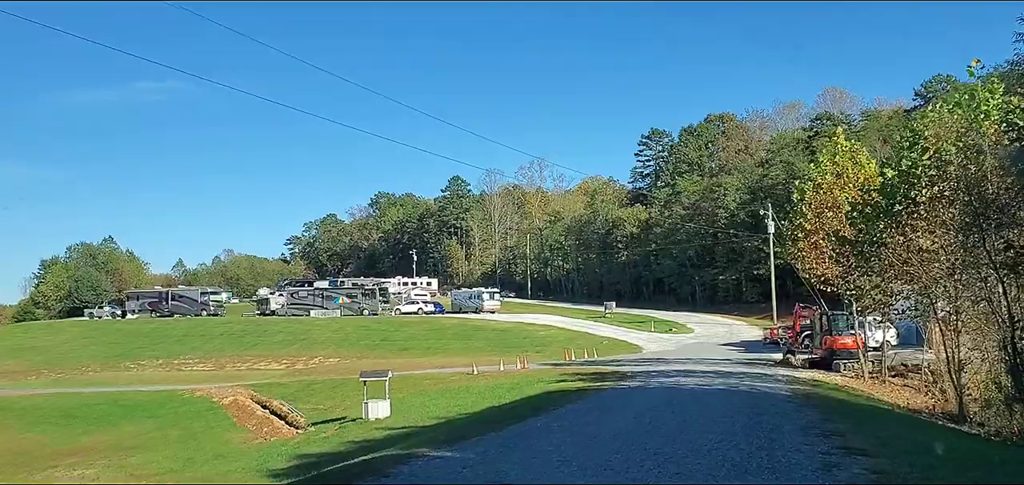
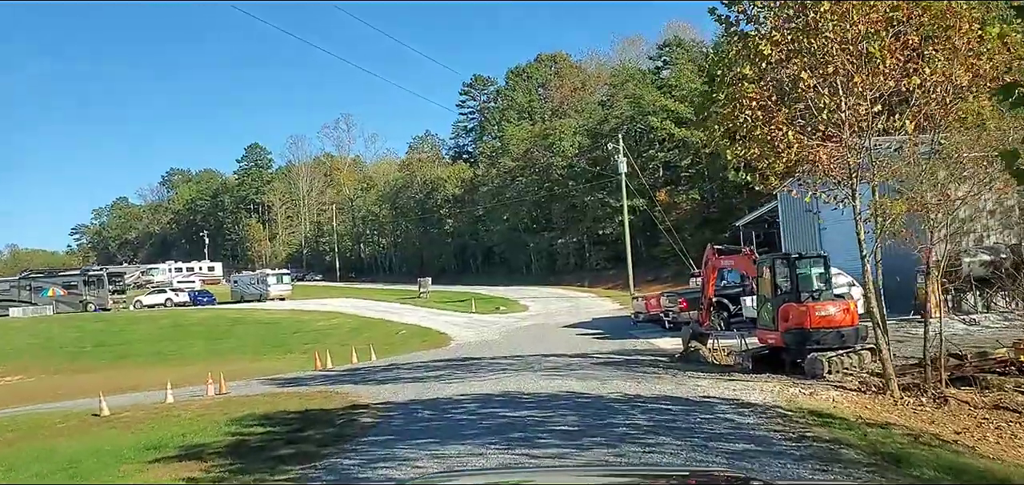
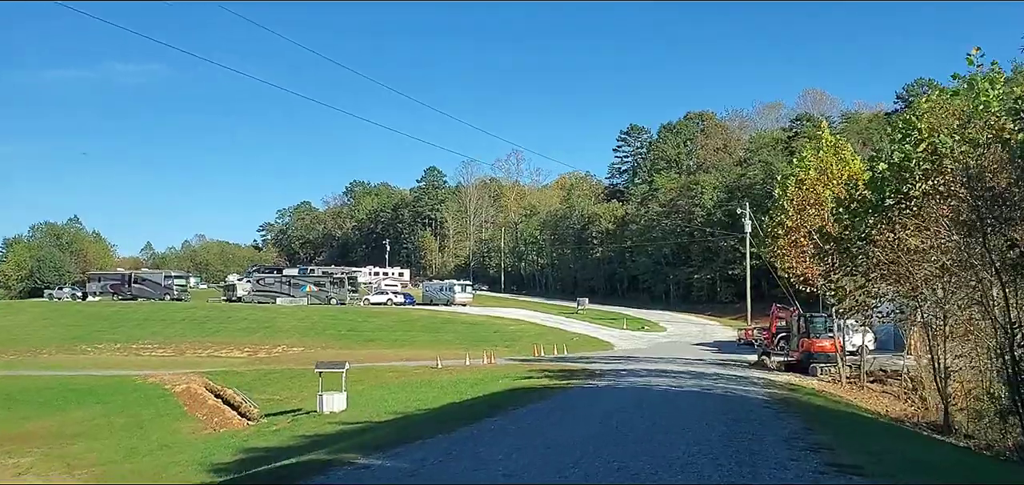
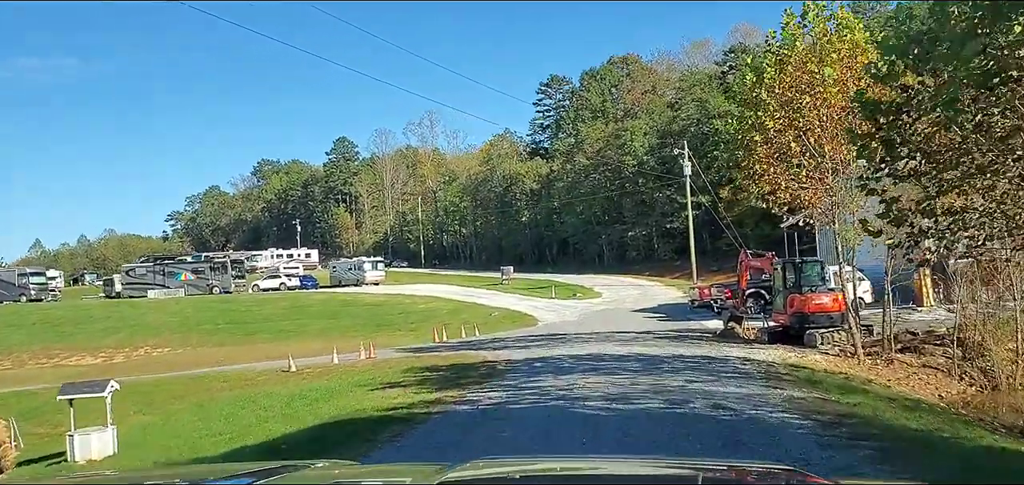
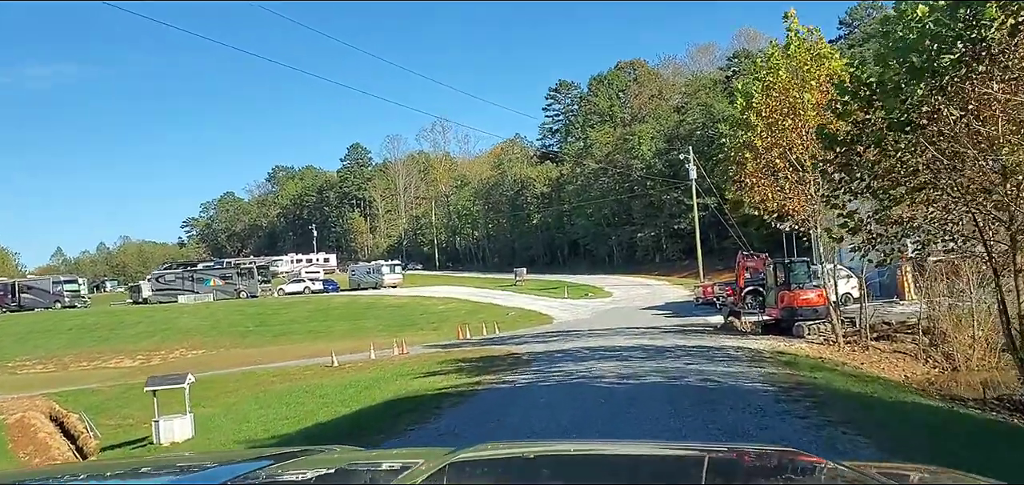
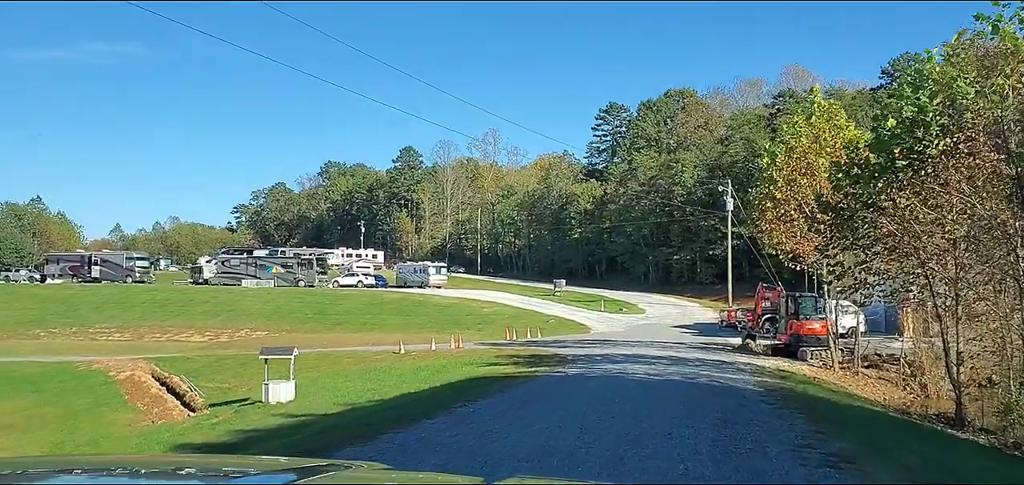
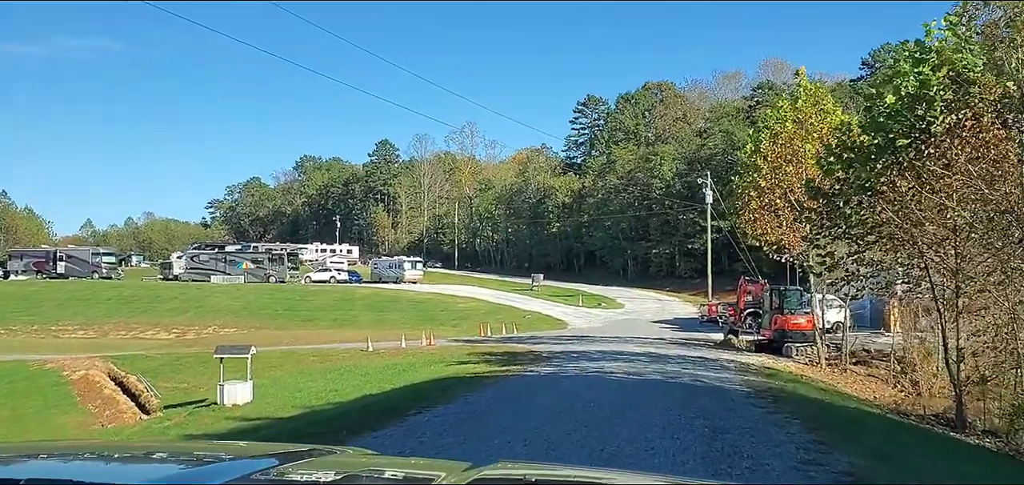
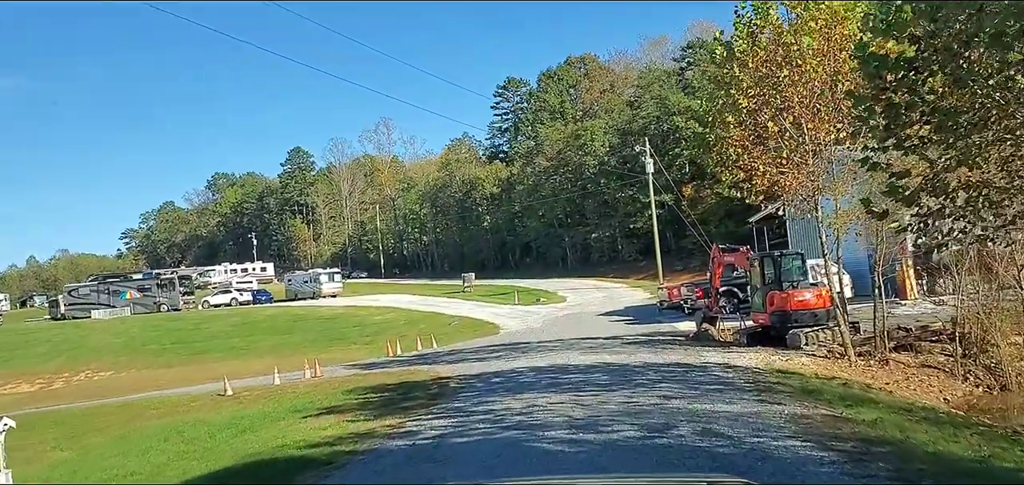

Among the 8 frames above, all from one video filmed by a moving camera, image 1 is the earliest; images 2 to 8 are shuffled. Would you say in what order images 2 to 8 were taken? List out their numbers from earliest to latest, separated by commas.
3, 6, 7, 5, 4, 8, 2
